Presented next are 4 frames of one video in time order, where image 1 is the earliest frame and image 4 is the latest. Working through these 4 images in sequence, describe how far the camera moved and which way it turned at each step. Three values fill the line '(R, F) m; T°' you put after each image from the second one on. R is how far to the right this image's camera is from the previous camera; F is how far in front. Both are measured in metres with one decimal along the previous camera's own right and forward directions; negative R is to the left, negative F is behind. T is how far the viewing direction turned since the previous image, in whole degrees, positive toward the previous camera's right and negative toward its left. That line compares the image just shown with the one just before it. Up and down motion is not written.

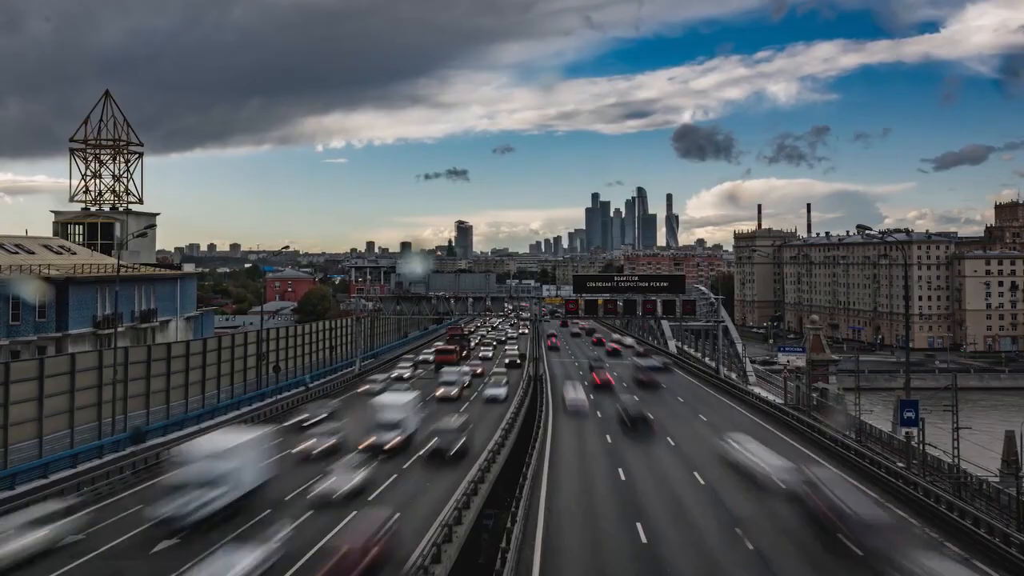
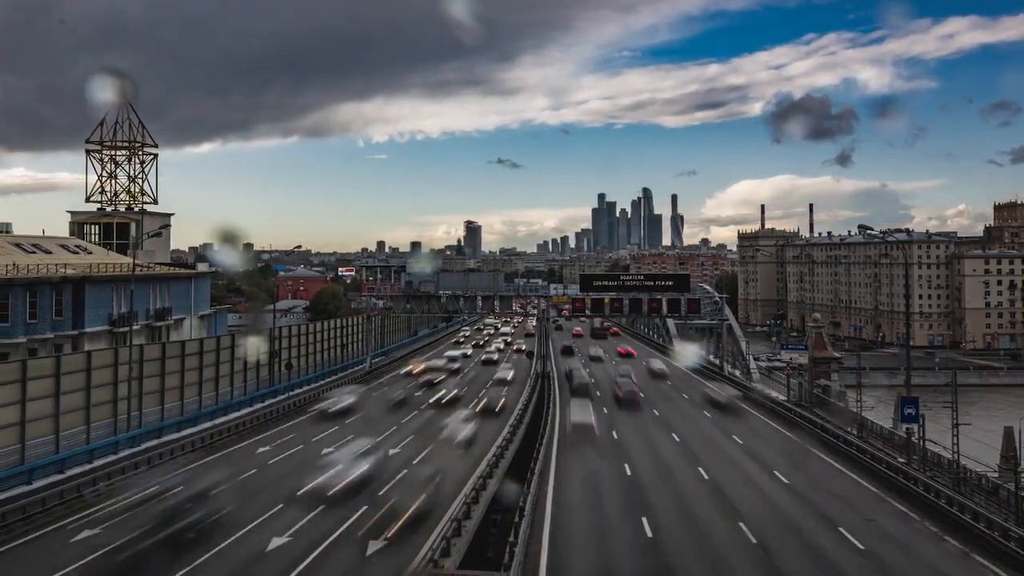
(0.0, -0.7) m; -1°
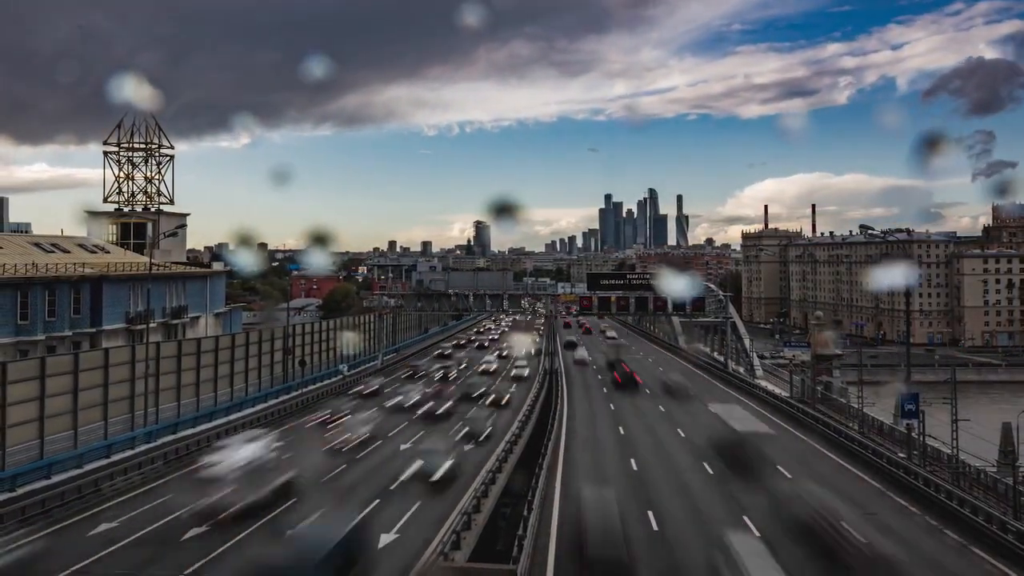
(0.0, -0.8) m; -1°
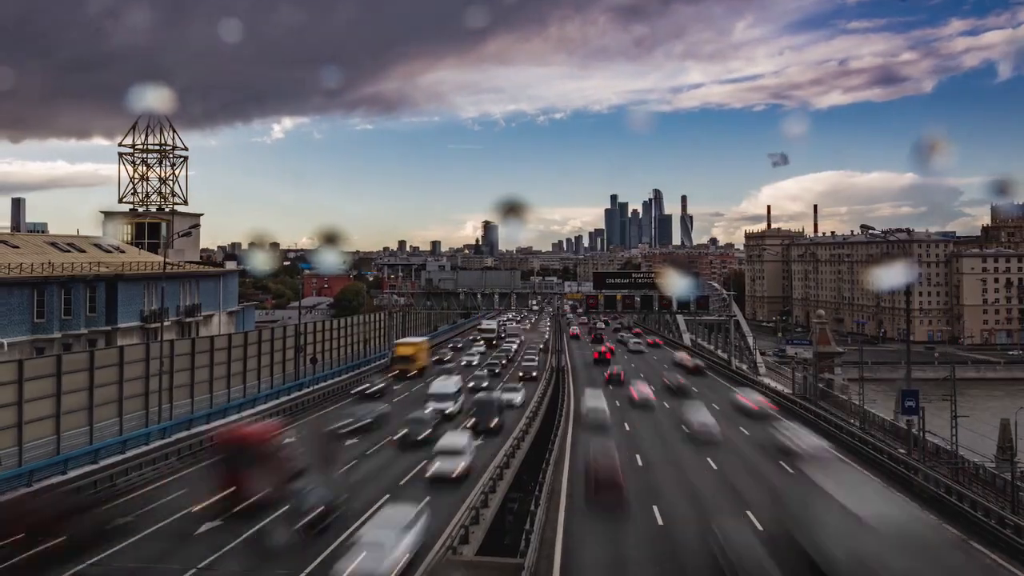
(0.0, -0.7) m; -1°
